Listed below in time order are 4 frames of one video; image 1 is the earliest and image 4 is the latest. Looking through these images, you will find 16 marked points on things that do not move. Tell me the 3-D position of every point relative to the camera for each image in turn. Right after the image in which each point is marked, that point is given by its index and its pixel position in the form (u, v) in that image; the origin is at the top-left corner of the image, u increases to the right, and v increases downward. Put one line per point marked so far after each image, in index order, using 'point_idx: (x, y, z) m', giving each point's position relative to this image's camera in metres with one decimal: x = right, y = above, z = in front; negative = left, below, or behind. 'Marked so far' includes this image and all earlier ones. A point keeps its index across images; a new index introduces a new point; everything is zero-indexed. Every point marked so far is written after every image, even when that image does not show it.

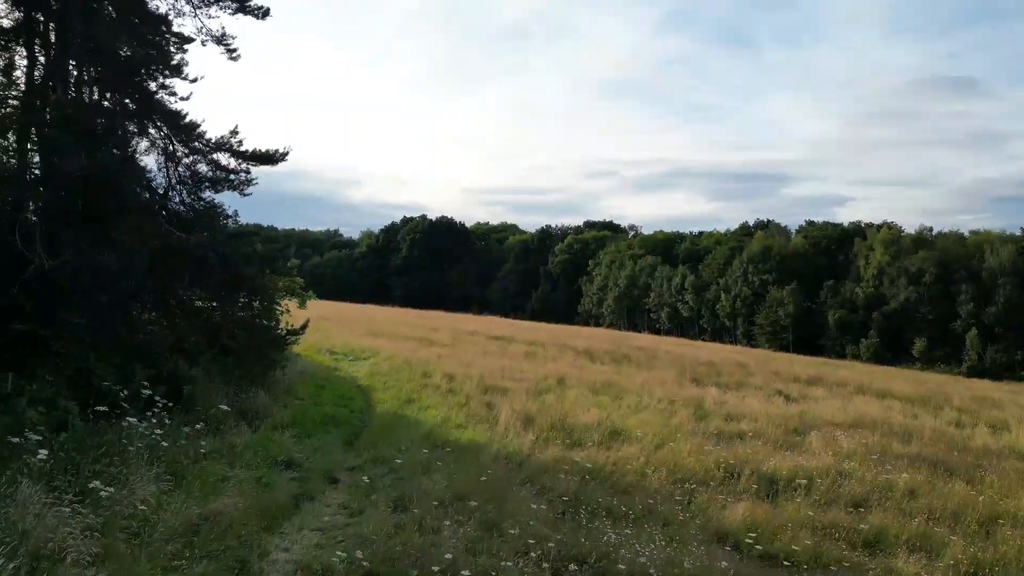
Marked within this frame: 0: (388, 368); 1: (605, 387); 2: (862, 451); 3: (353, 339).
0: (-1.9, -1.2, +10.8) m
1: (+1.4, -1.5, +10.7) m
2: (+3.6, -1.7, +7.4) m
3: (-3.3, -1.1, +14.7) m
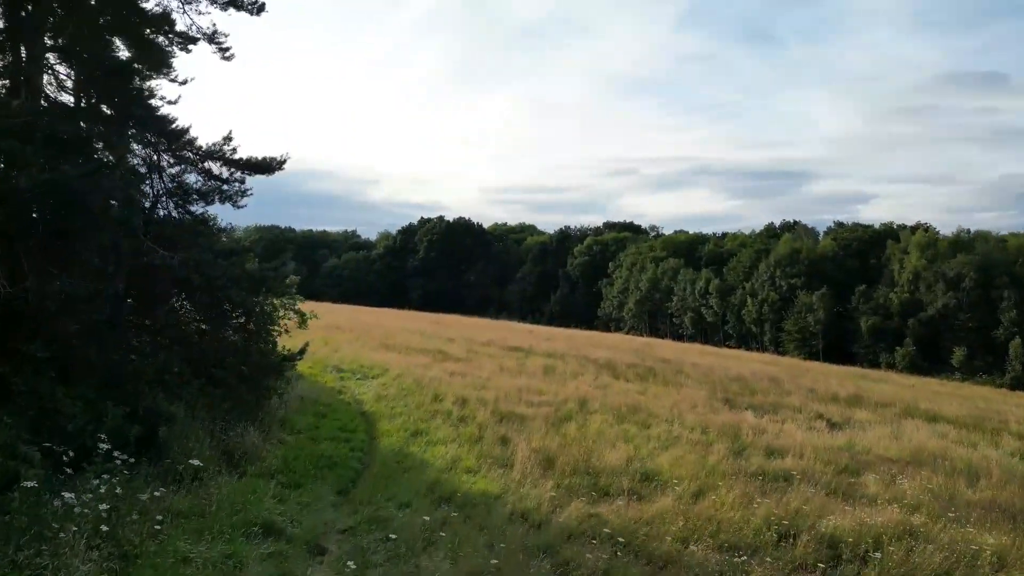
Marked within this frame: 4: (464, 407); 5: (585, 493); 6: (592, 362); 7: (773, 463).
0: (-1.6, -1.4, +10.0) m
1: (+1.6, -1.7, +9.8) m
2: (+3.8, -1.9, +6.5) m
3: (-2.9, -1.3, +14.0) m
4: (-0.6, -1.5, +9.2) m
5: (+0.6, -1.7, +5.9) m
6: (+1.7, -1.6, +15.5) m
7: (+2.7, -1.8, +7.6) m
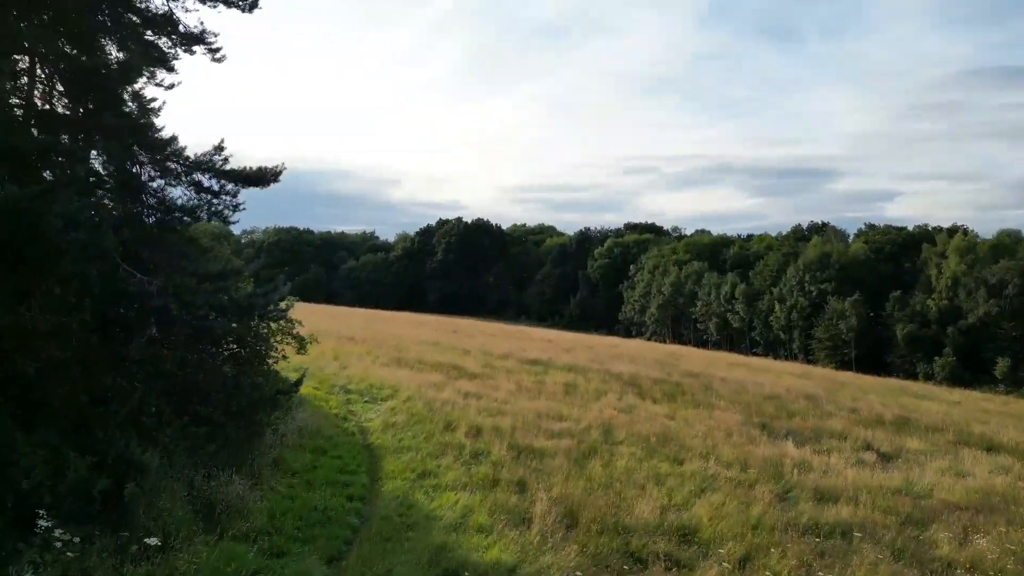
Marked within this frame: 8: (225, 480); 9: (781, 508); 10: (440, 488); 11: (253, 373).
0: (-1.4, -1.7, +9.3) m
1: (+1.9, -1.9, +9.0) m
2: (+3.9, -2.2, +5.6) m
3: (-2.6, -1.5, +13.3) m
4: (-0.4, -1.8, +8.4) m
5: (+0.7, -1.9, +5.1) m
6: (+2.1, -1.8, +14.6) m
7: (+2.9, -2.1, +6.7) m
8: (-2.4, -1.6, +5.9) m
9: (+2.5, -2.0, +6.7) m
10: (-0.7, -1.8, +6.6) m
11: (-2.6, -0.9, +7.1) m
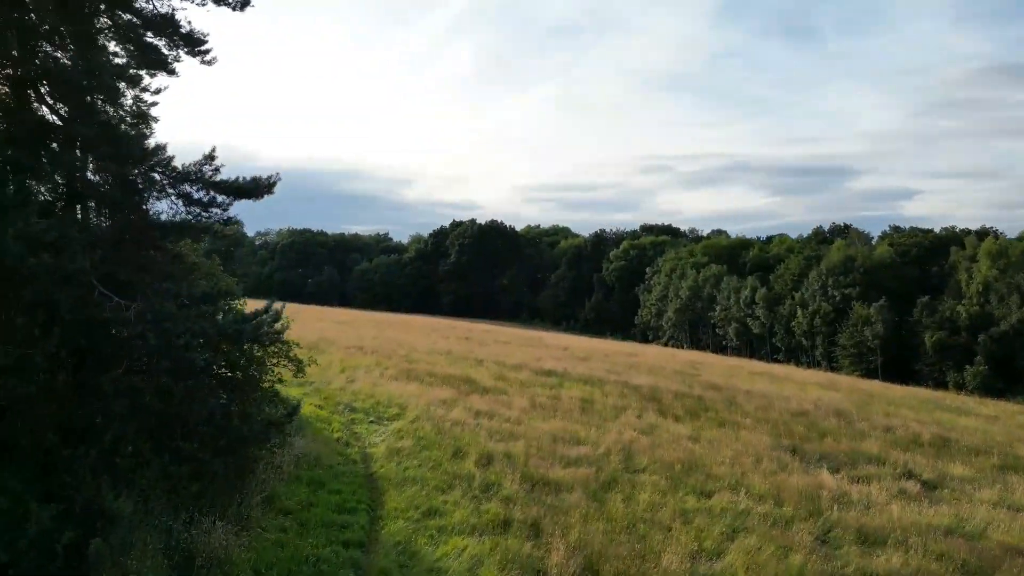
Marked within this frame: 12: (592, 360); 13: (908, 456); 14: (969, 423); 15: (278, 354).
0: (-1.2, -1.9, +8.7) m
1: (+2.0, -2.1, +8.3) m
2: (+4.0, -2.3, +4.9) m
3: (-2.3, -1.7, +12.7) m
4: (-0.3, -2.0, +7.8) m
5: (+0.8, -2.1, +4.4) m
6: (+2.4, -2.0, +14.0) m
7: (+3.0, -2.3, +6.0) m
8: (-2.3, -1.8, +5.4) m
9: (+2.6, -2.2, +6.0) m
10: (-0.5, -2.0, +6.0) m
11: (-2.4, -1.0, +6.6) m
12: (+2.1, -1.9, +19.2) m
13: (+5.6, -2.4, +10.2) m
14: (+8.6, -2.5, +13.6) m
15: (-2.4, -0.7, +7.3) m
